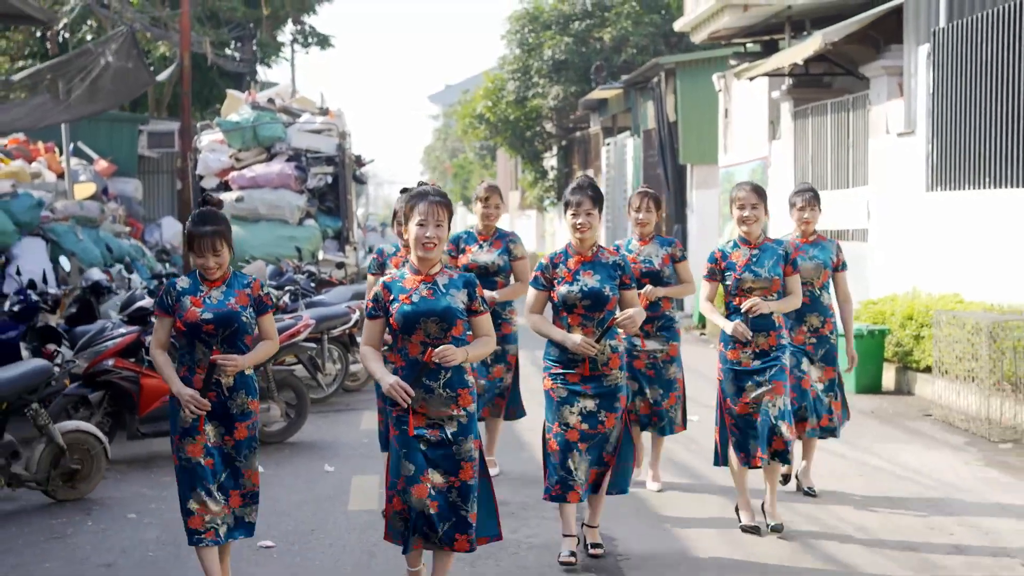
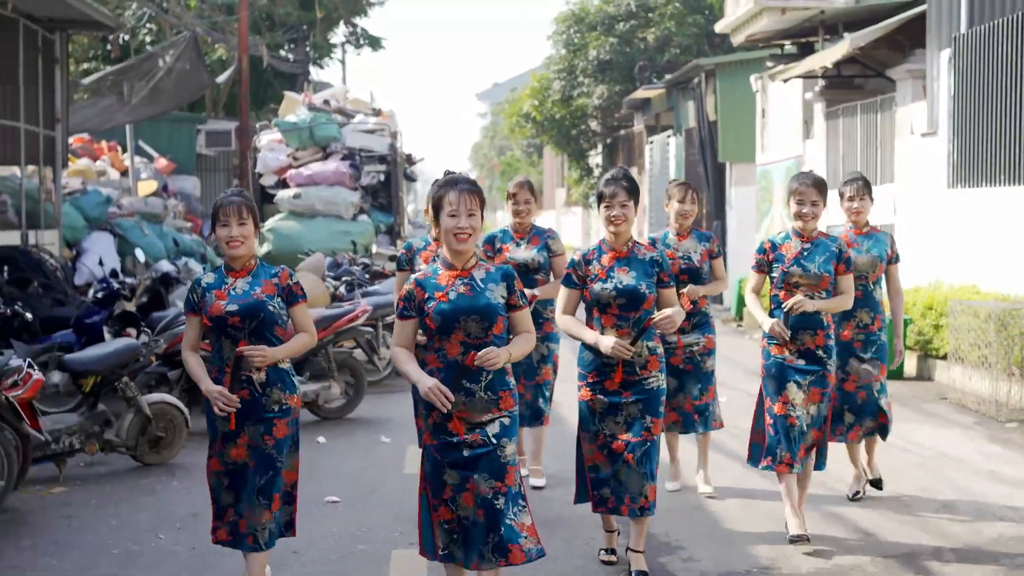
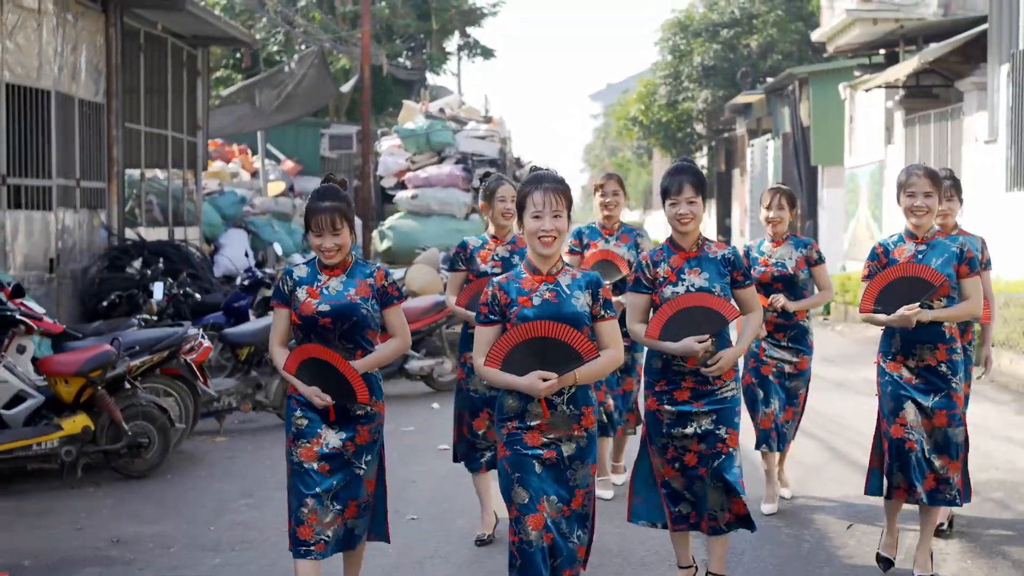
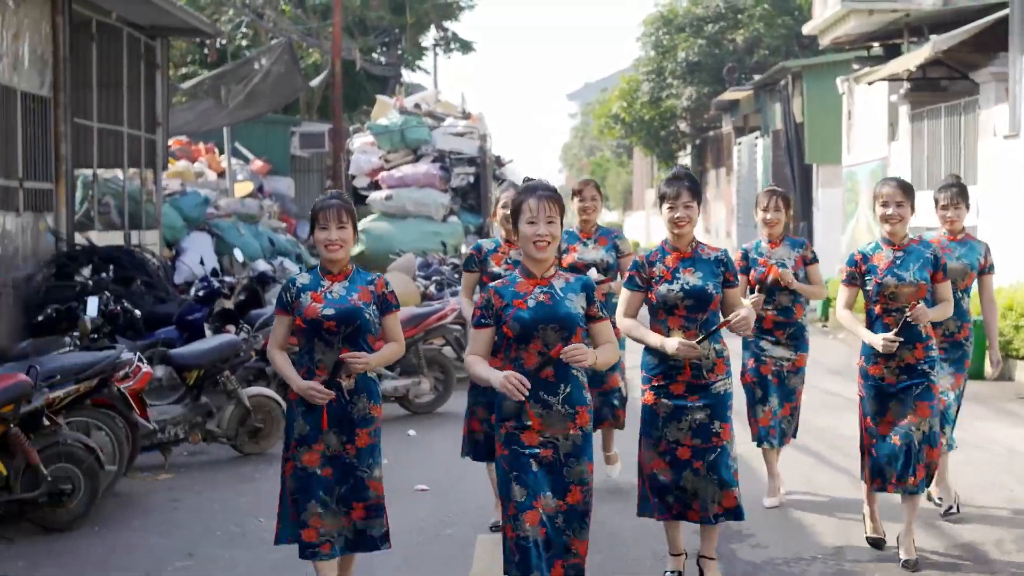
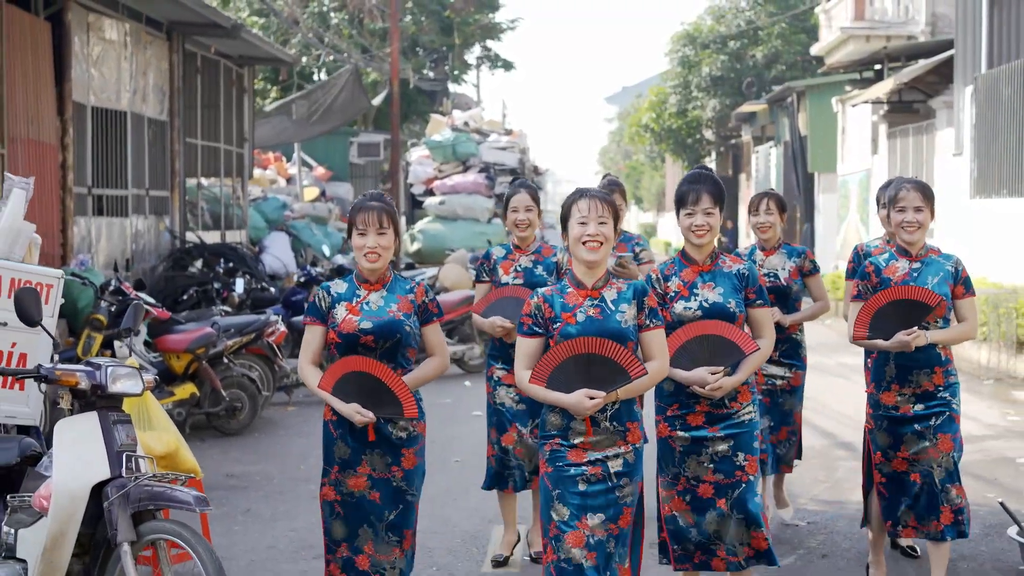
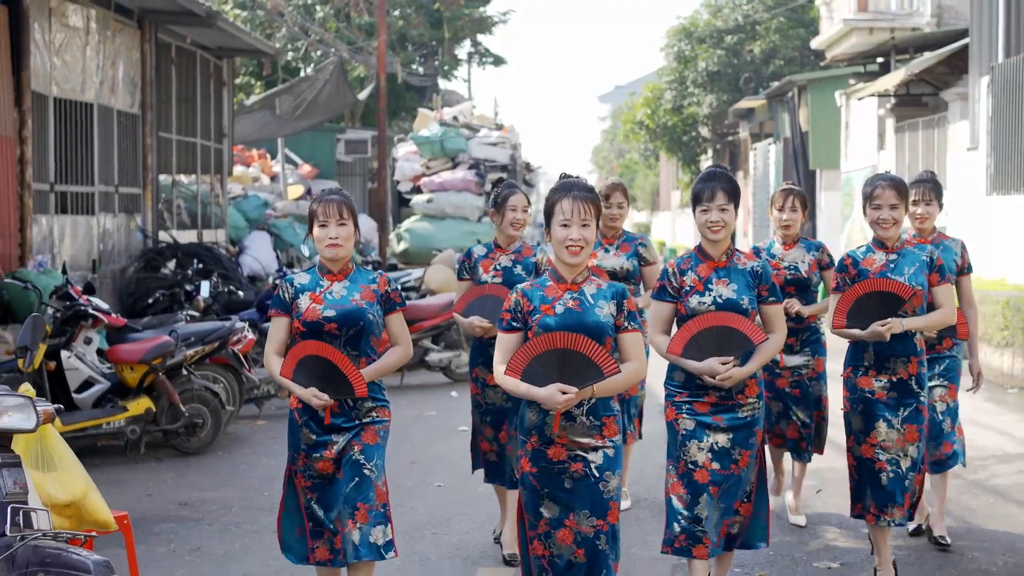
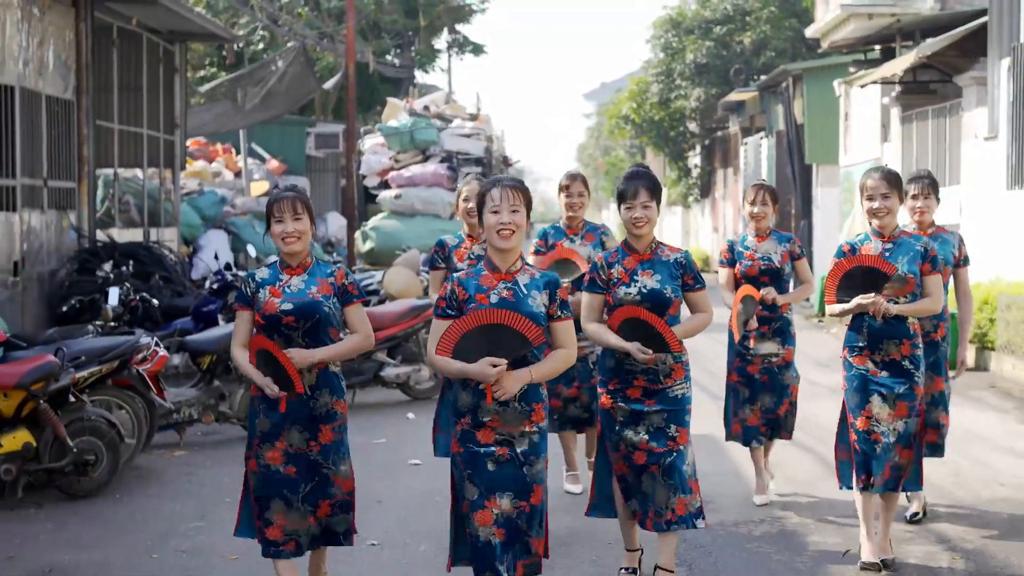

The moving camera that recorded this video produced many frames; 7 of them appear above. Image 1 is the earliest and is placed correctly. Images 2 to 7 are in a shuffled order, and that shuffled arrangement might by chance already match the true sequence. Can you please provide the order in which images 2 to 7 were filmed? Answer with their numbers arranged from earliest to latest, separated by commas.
2, 4, 7, 3, 6, 5
